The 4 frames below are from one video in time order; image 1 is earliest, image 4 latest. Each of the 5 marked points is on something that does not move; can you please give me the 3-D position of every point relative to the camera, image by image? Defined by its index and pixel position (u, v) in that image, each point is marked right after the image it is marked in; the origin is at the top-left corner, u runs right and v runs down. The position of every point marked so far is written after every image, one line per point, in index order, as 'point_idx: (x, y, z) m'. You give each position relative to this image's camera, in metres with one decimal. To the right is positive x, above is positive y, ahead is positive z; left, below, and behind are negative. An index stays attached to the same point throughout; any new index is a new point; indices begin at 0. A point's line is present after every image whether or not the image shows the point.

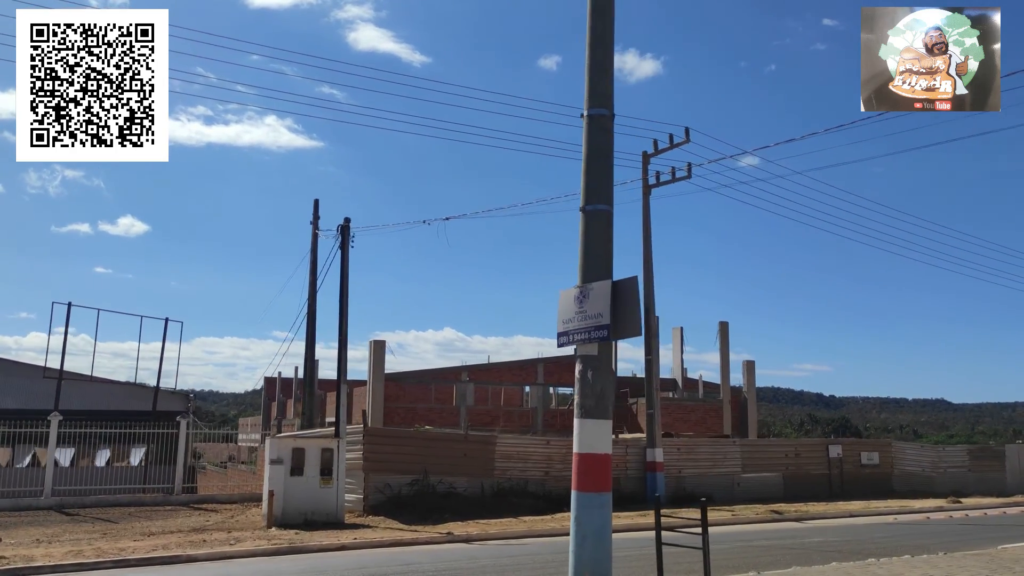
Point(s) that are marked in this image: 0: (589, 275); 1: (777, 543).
0: (+0.7, +0.1, +7.5) m
1: (+4.7, -4.5, +15.0) m
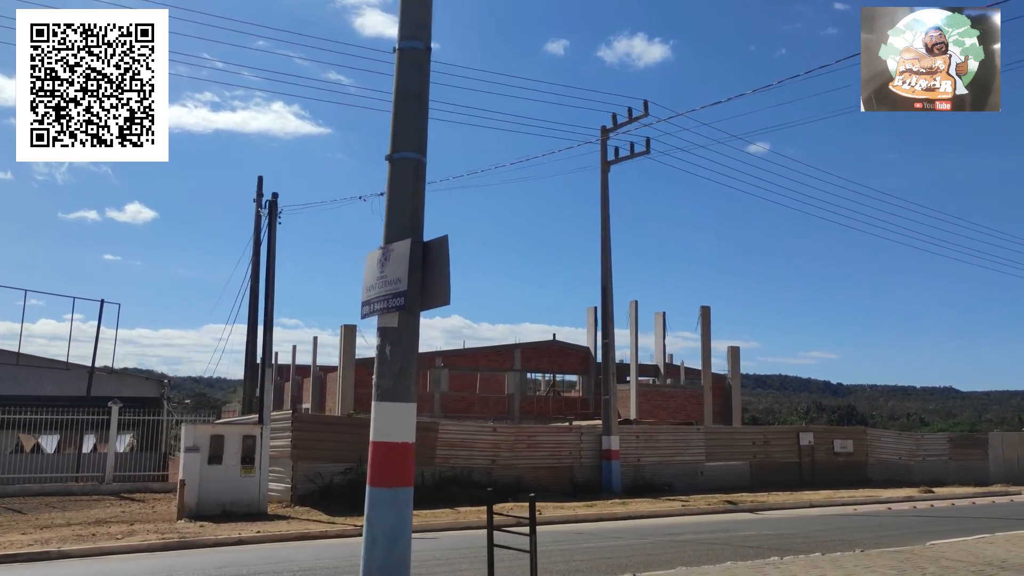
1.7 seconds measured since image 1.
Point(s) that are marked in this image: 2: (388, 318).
0: (-0.9, +0.4, +6.4) m
1: (+3.1, -4.1, +14.0) m
2: (-0.9, -0.2, +6.3) m
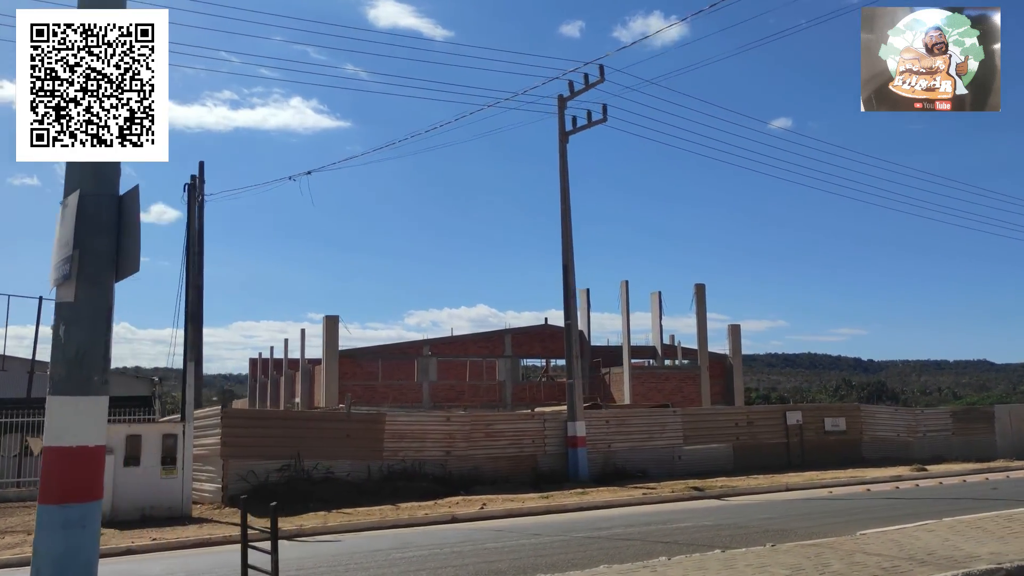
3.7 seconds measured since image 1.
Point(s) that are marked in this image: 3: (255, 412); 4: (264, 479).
0: (-2.6, +0.6, +5.1) m
1: (+1.7, -3.6, +12.7) m
2: (-2.6, 0.0, +5.0) m
3: (-5.8, -2.8, +19.2) m
4: (-5.6, -4.3, +19.1) m
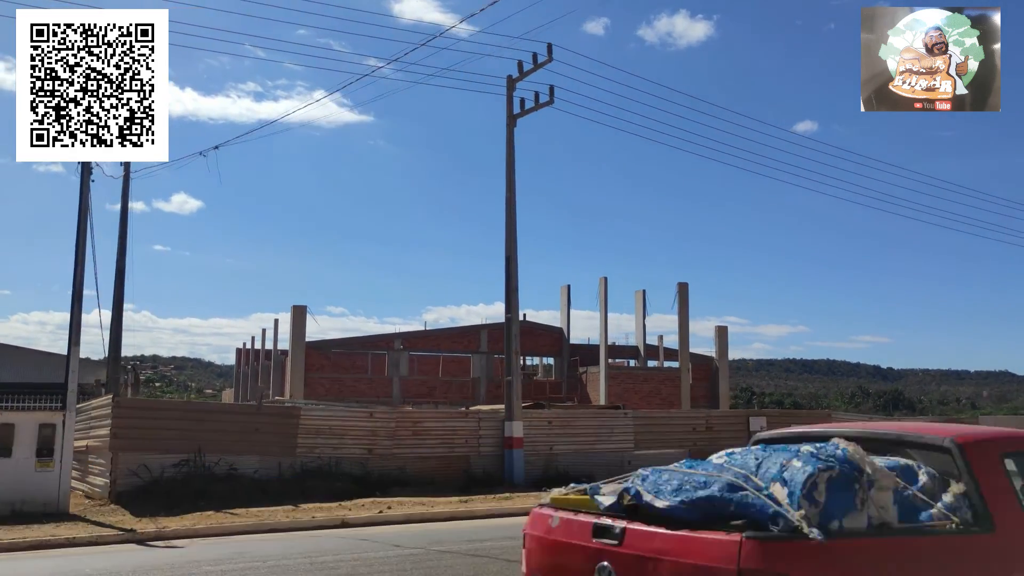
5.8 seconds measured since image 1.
0: (-4.6, +0.9, +3.8) m
1: (-0.2, -3.4, +11.3) m
2: (-4.6, +0.3, +3.7) m
3: (-7.6, -2.4, +18.0) m
4: (-7.4, -3.9, +17.8) m
